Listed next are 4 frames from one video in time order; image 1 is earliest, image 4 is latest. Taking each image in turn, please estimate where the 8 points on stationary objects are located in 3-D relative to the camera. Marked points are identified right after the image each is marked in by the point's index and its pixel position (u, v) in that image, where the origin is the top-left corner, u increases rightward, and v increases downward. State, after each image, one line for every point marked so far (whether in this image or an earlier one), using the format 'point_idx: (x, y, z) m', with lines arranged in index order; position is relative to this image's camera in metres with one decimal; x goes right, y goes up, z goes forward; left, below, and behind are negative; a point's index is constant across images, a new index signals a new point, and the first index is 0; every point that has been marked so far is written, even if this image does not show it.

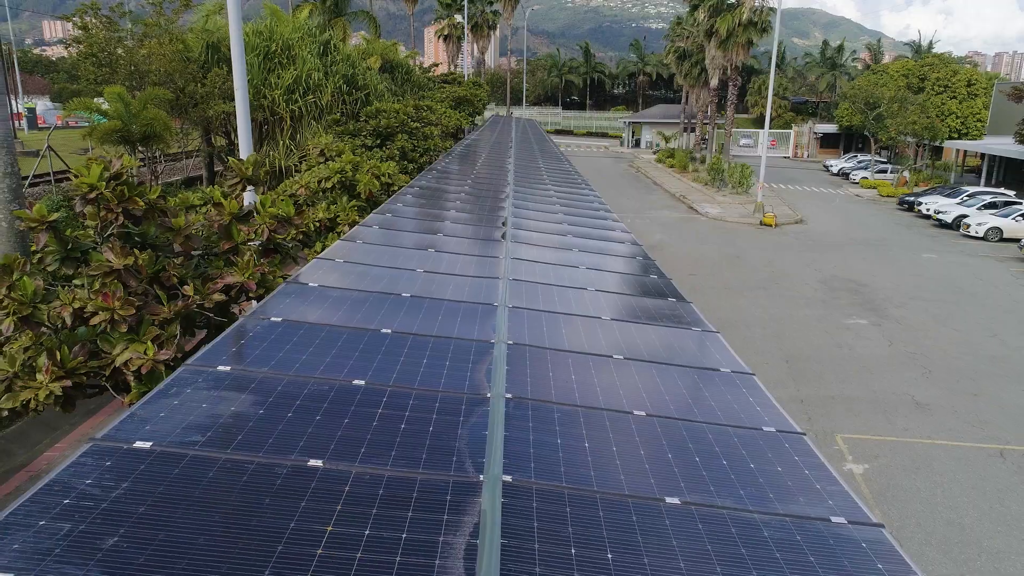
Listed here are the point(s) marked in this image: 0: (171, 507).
0: (-1.2, -0.7, +3.1) m
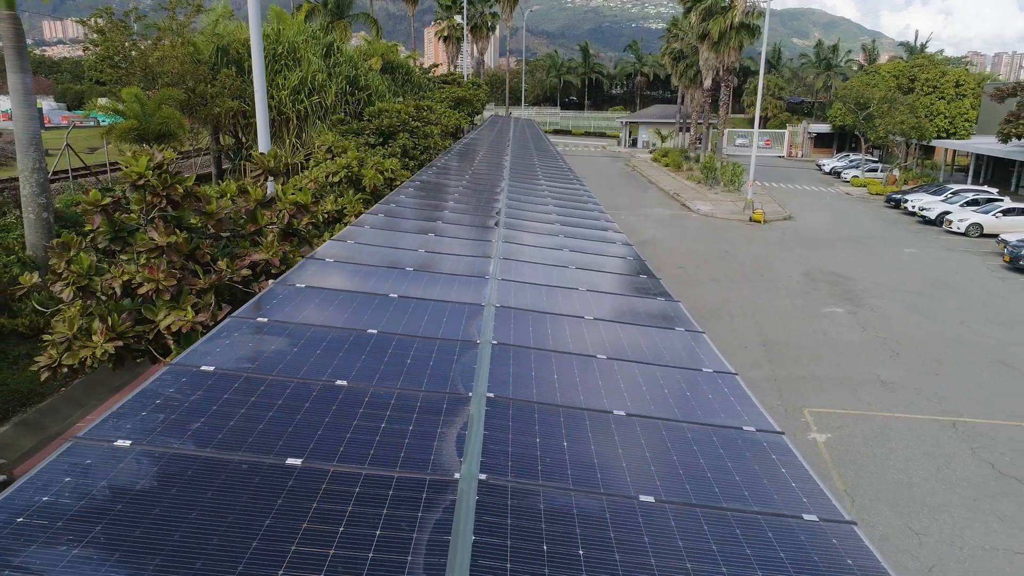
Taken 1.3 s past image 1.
0: (-1.2, -0.5, +4.1) m
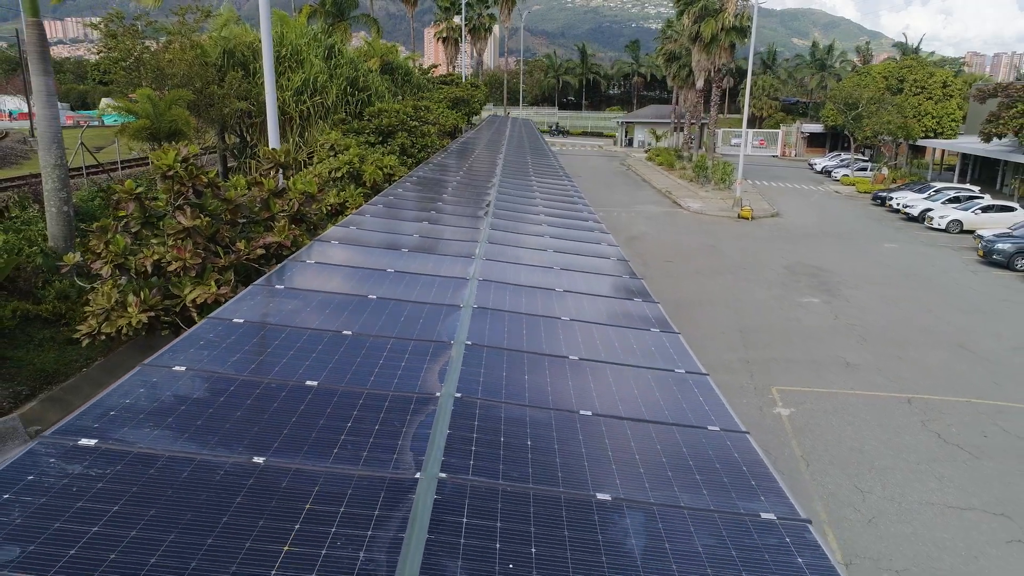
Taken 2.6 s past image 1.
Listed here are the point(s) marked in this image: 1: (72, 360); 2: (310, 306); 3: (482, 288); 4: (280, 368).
0: (-1.4, -0.3, +5.1) m
1: (-4.9, -0.8, +10.0) m
2: (-1.4, -0.1, +6.1) m
3: (-0.2, 0.0, +7.3) m
4: (-1.2, -0.4, +4.7) m
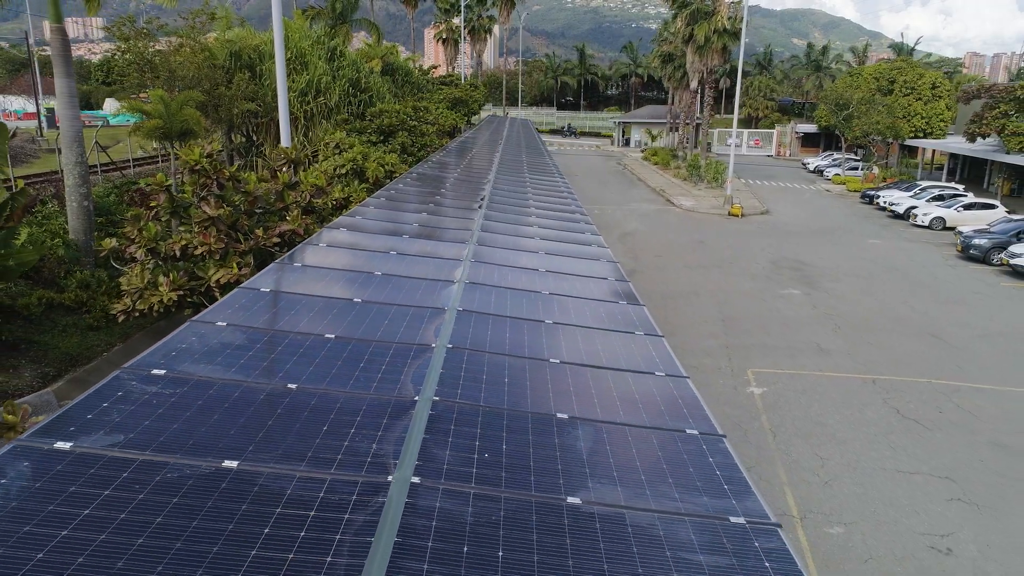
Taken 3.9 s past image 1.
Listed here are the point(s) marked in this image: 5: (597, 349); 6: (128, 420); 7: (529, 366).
0: (-1.5, -0.1, +6.1) m
1: (-5.0, -0.7, +11.0) m
2: (-1.5, +0.1, +7.1) m
3: (-0.3, +0.2, +8.3) m
4: (-1.3, -0.2, +5.7) m
5: (+0.6, -0.4, +6.0) m
6: (-1.7, -0.6, +4.0) m
7: (+0.1, -0.5, +5.4) m
